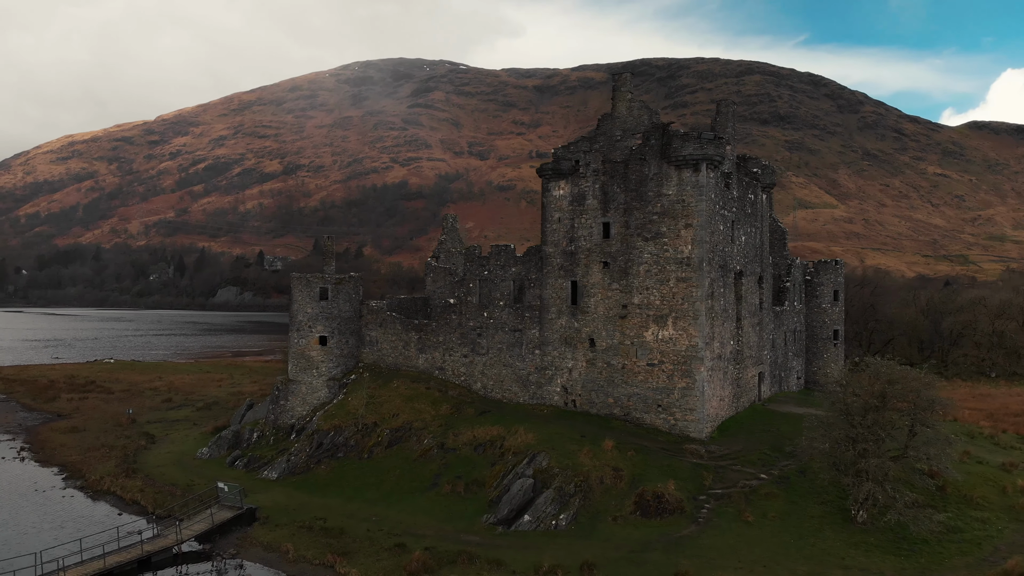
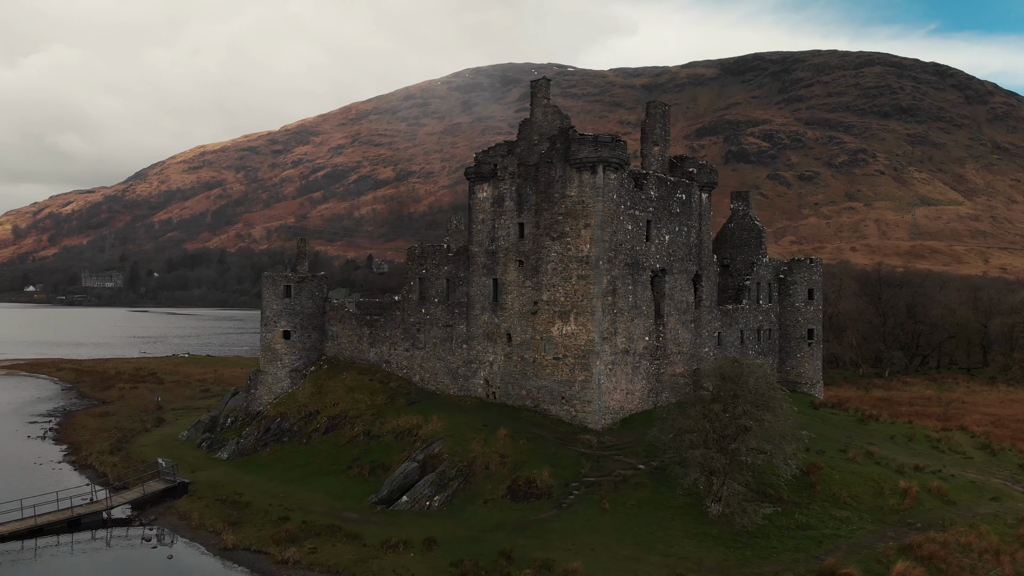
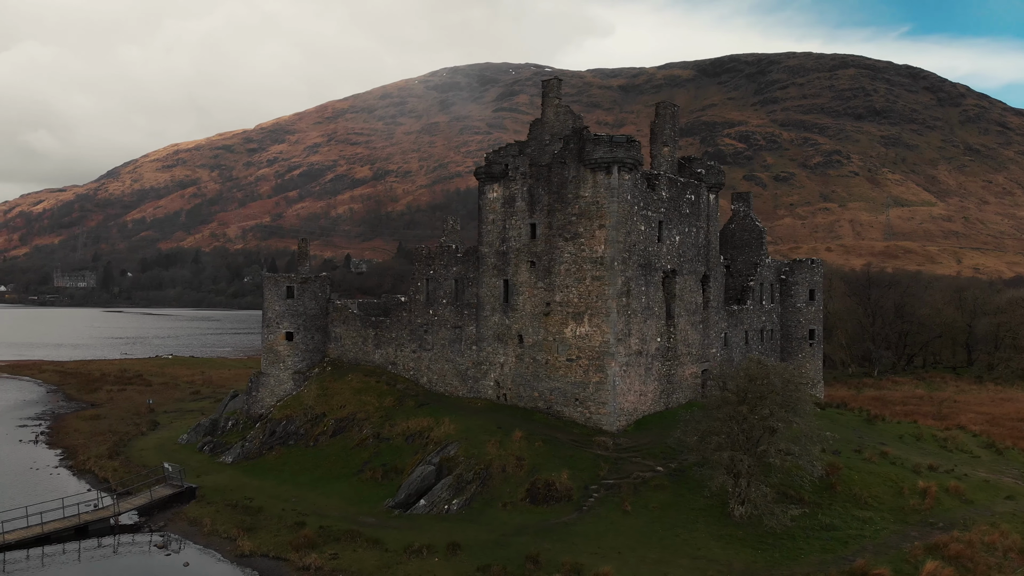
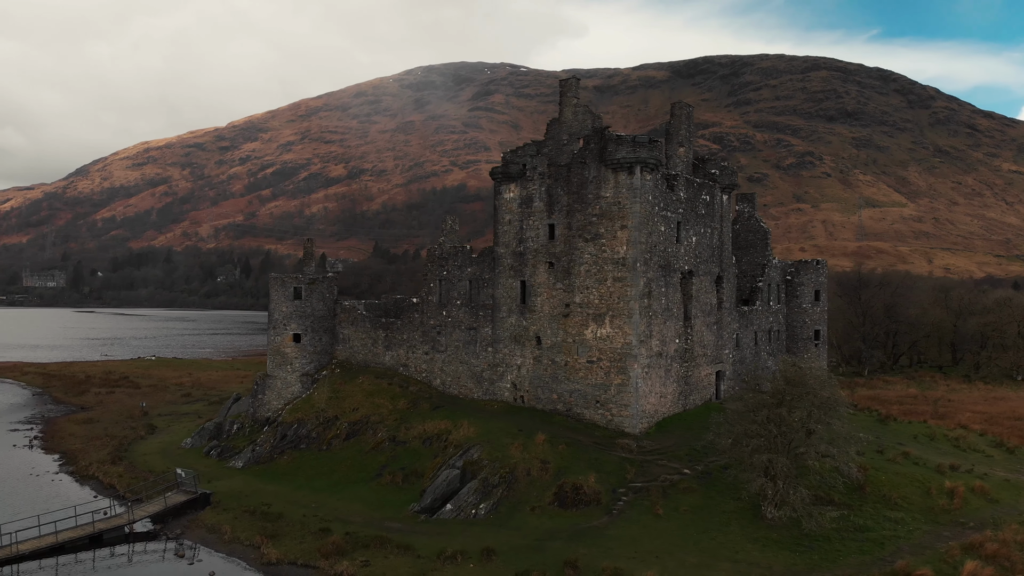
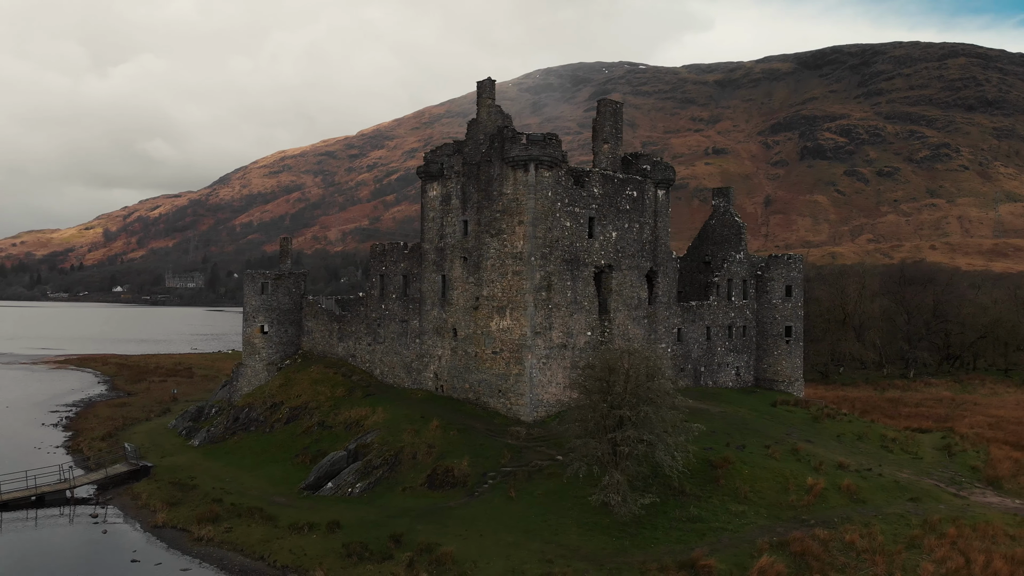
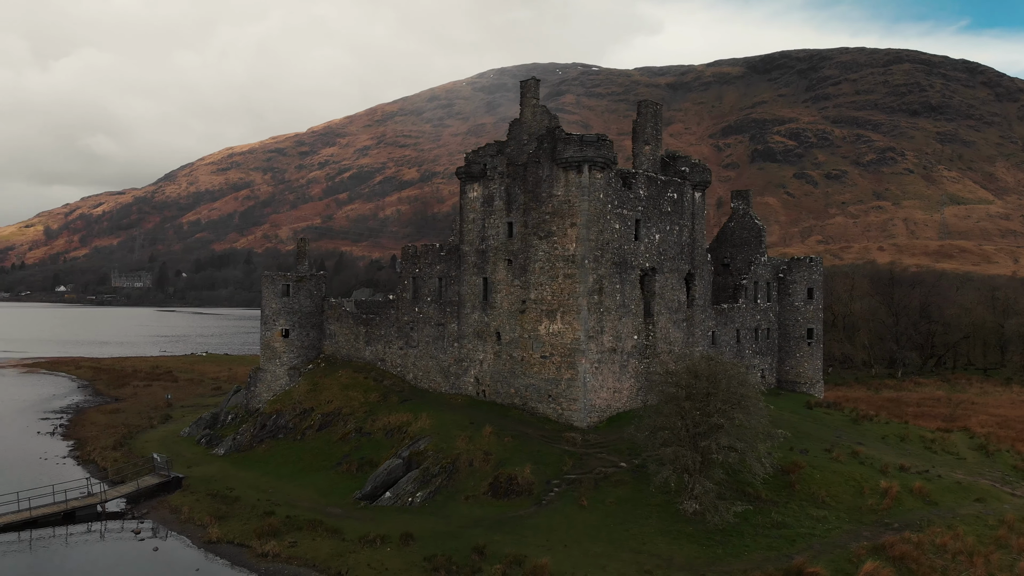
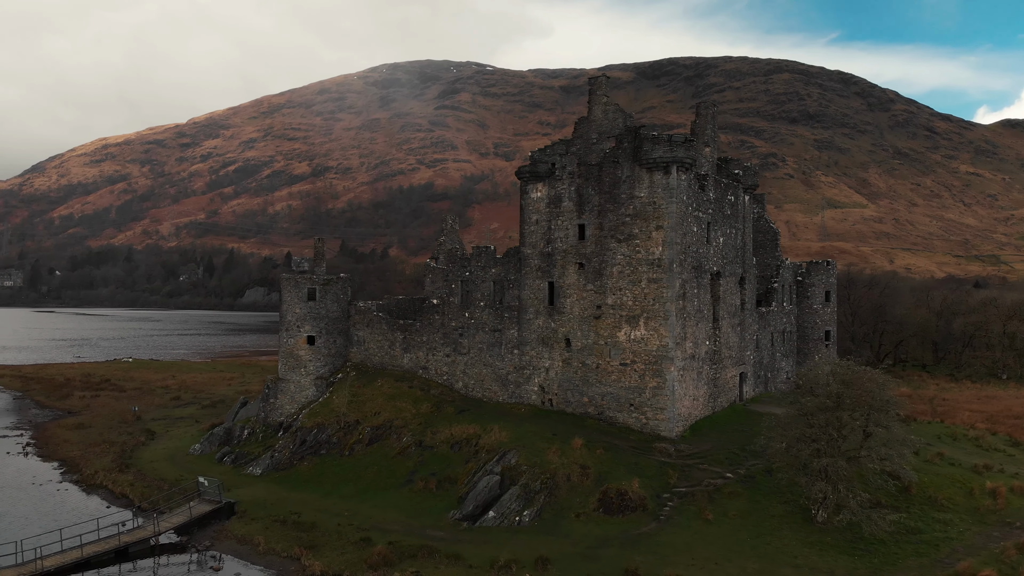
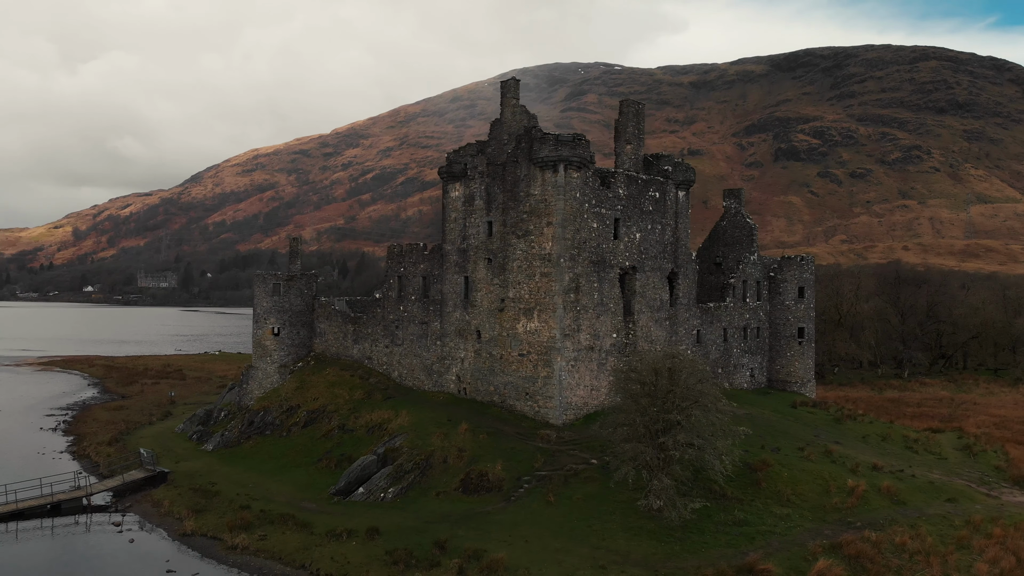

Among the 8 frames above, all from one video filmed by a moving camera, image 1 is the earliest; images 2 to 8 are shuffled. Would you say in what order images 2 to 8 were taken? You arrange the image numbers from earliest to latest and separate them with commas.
7, 4, 3, 2, 6, 8, 5
